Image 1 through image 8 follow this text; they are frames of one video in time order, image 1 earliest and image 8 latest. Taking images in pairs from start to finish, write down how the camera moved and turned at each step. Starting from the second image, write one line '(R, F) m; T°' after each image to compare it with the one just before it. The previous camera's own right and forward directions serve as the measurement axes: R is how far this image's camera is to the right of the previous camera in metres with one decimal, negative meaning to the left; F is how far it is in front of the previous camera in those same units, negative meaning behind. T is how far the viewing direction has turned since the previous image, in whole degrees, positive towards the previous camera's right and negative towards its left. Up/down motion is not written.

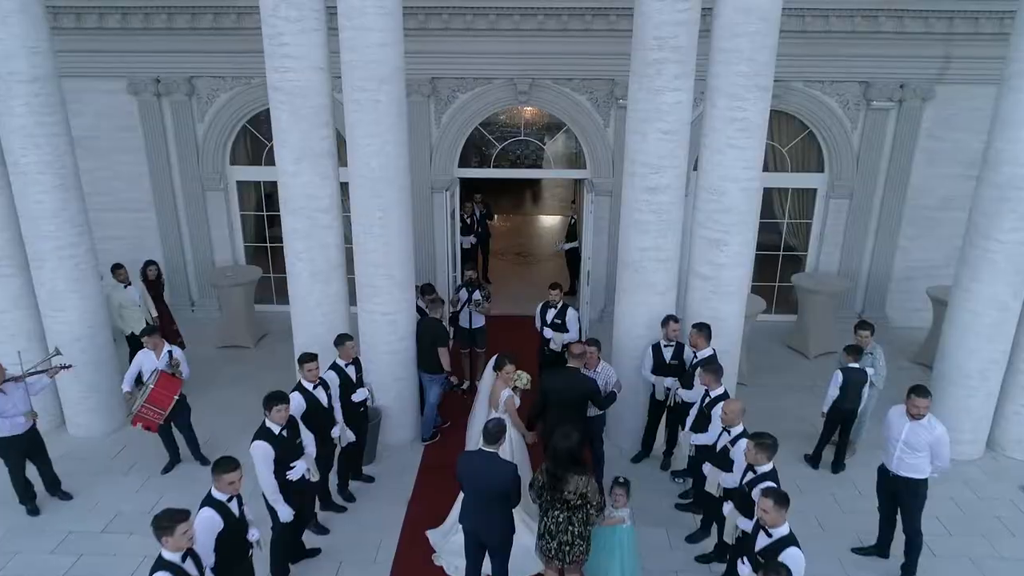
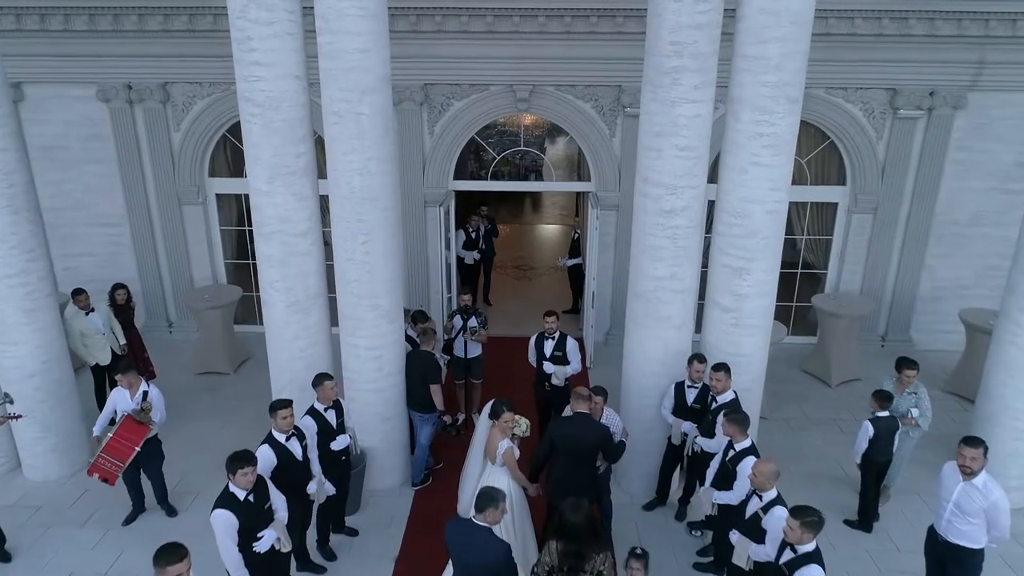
(0.0, +0.7) m; 0°
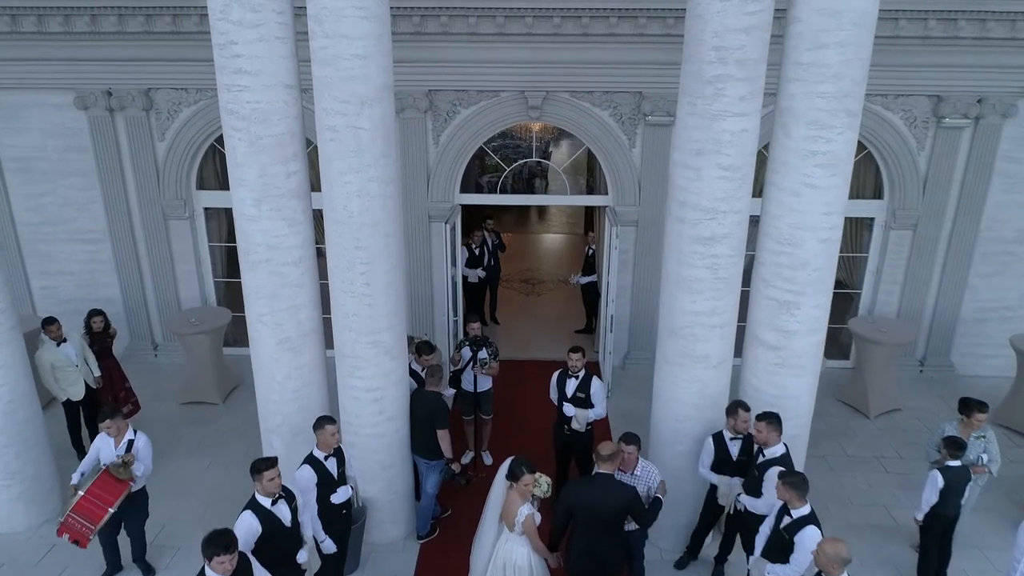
(-0.1, +0.7) m; 0°
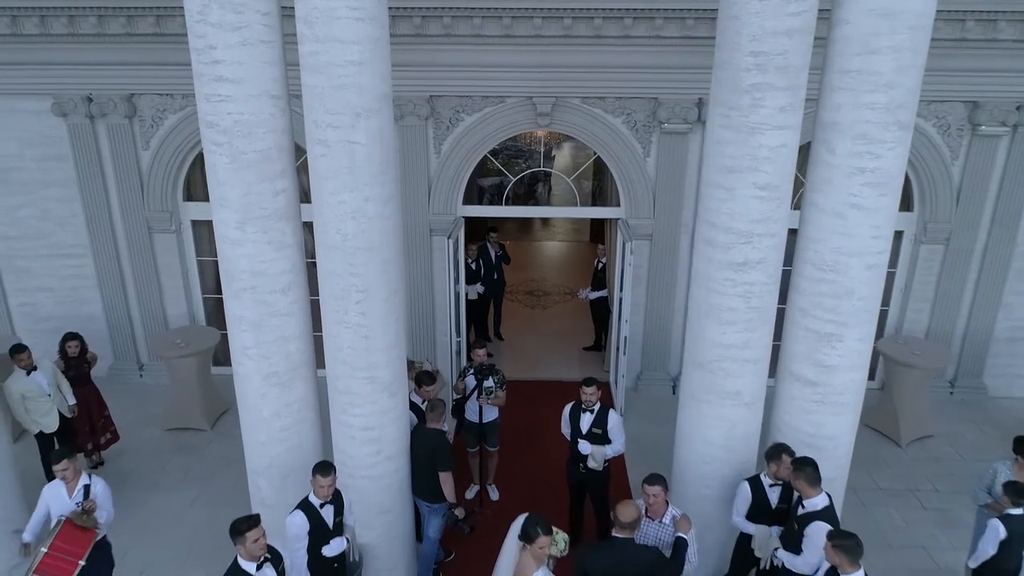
(-0.1, +0.5) m; 0°
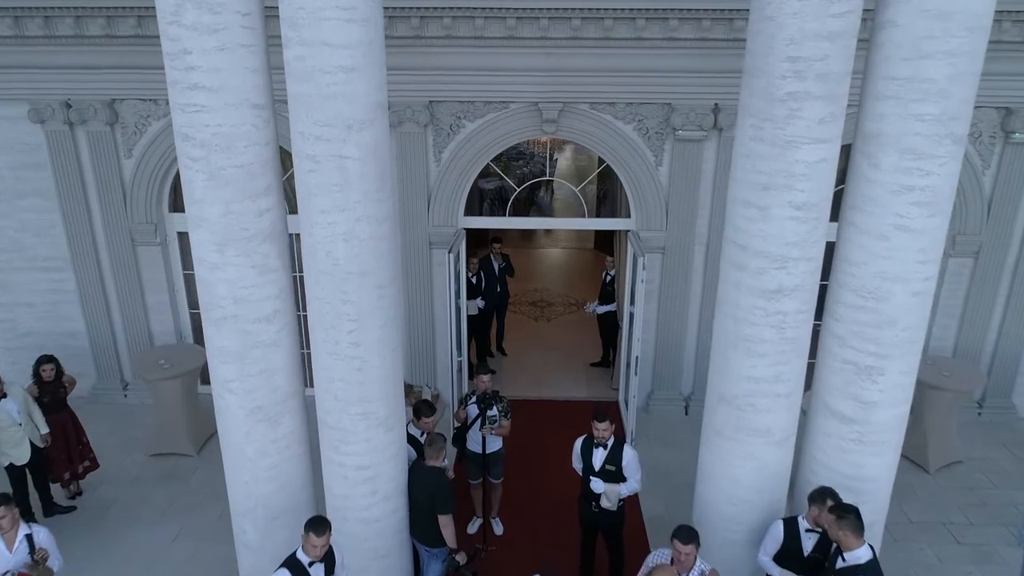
(-0.1, +0.4) m; 0°
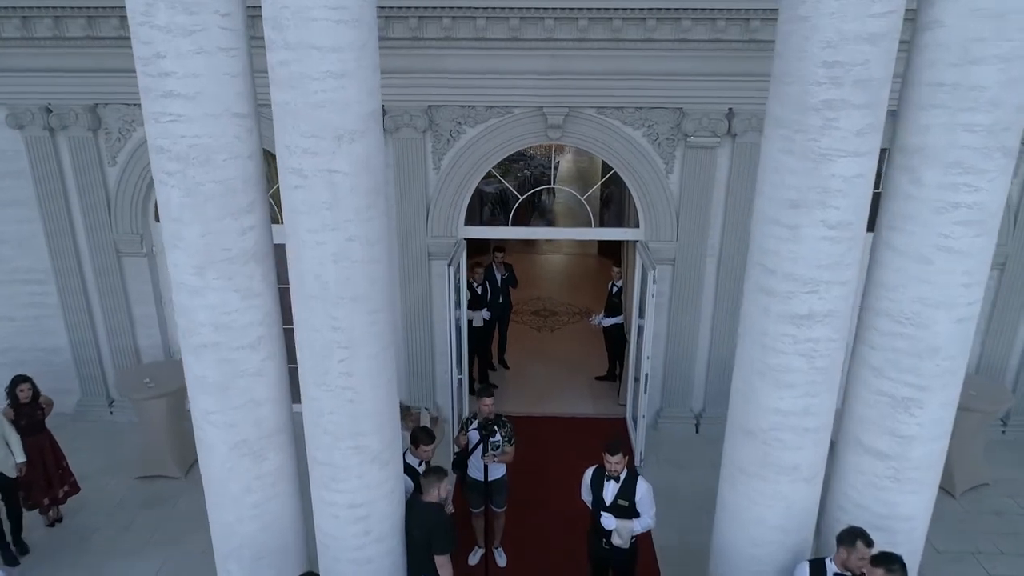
(0.0, +0.4) m; 0°
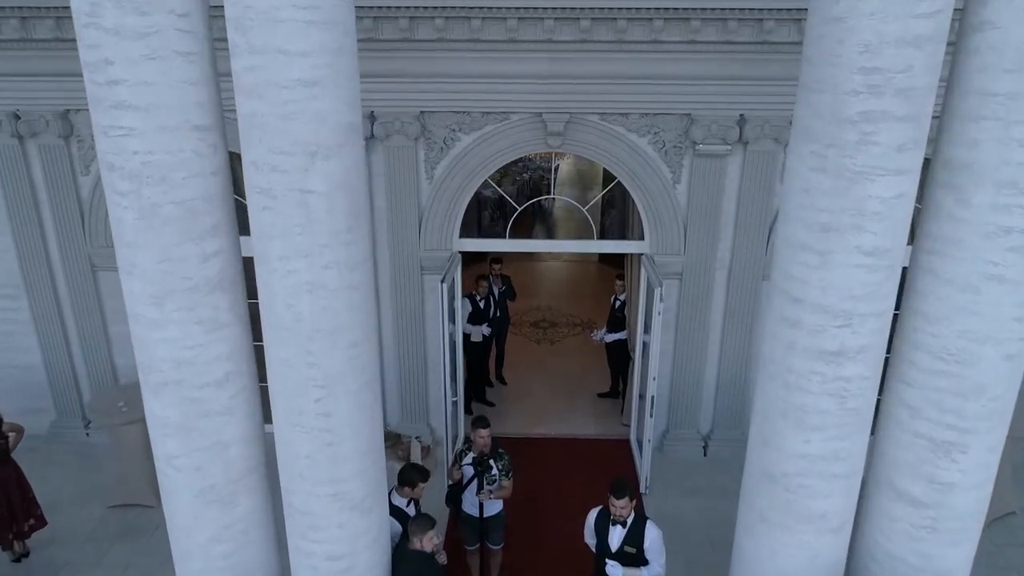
(0.0, +0.4) m; 0°
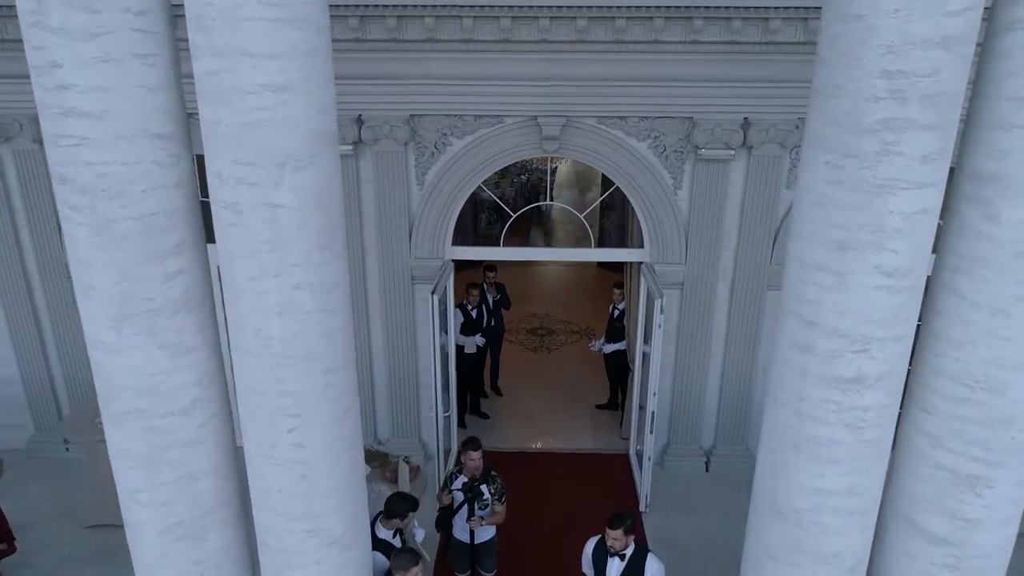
(+0.1, +0.3) m; 0°
